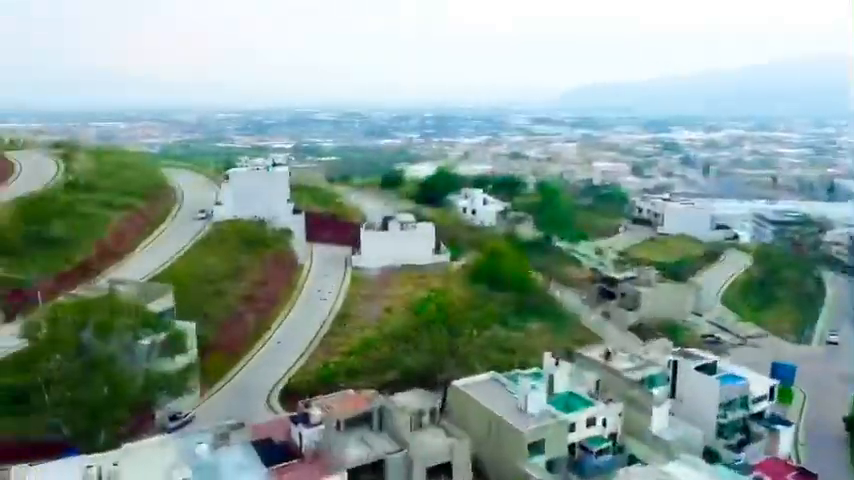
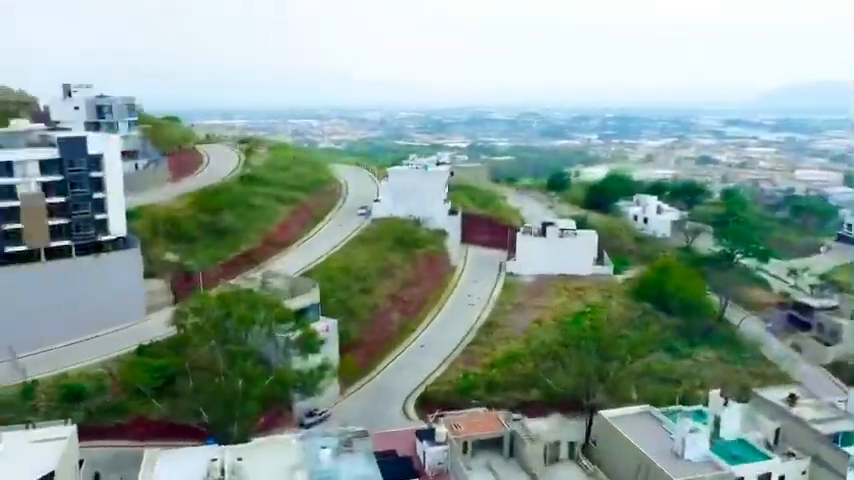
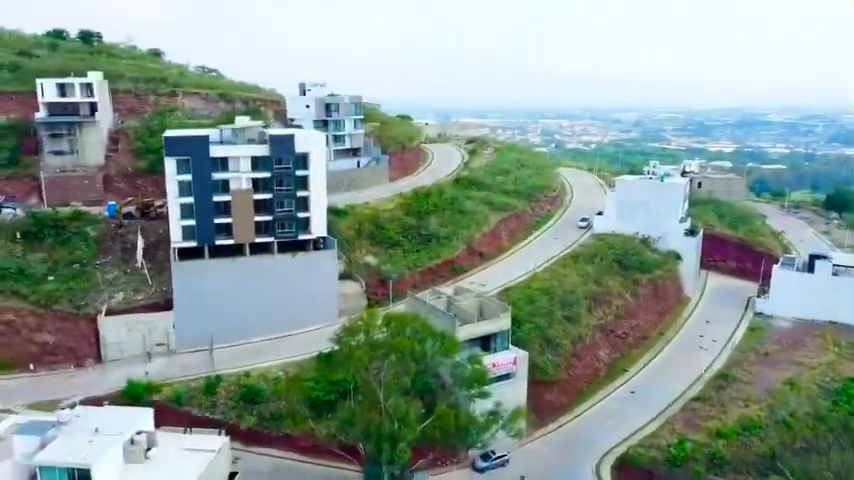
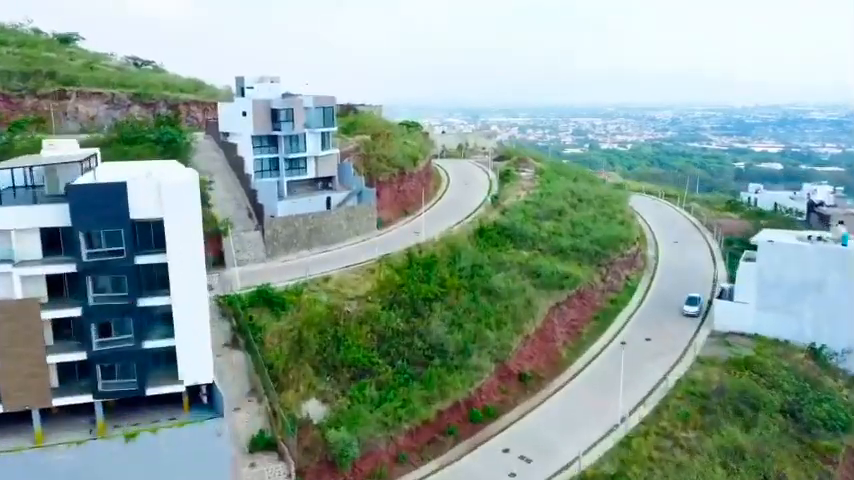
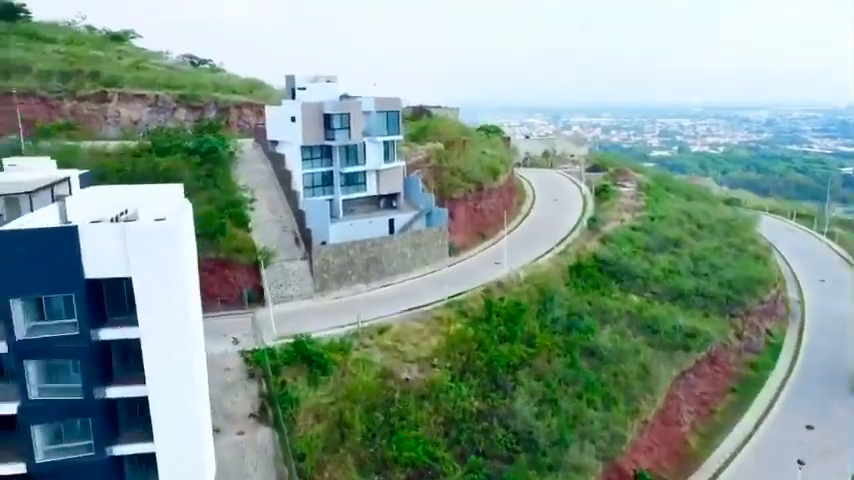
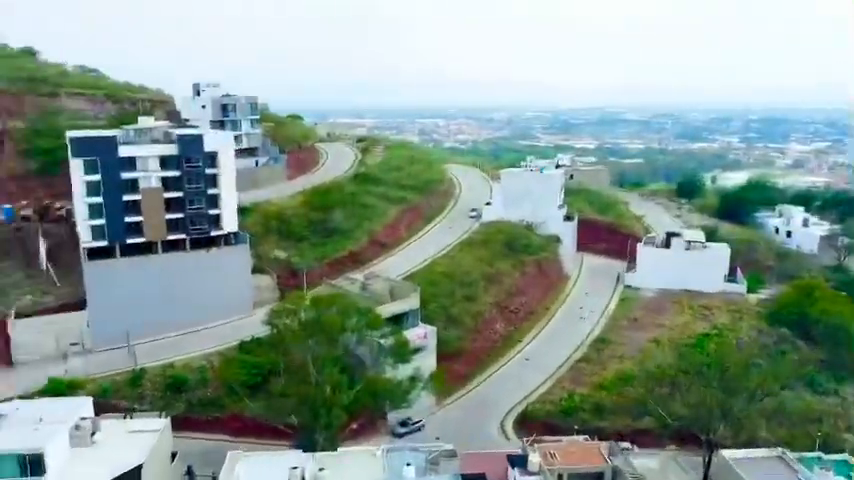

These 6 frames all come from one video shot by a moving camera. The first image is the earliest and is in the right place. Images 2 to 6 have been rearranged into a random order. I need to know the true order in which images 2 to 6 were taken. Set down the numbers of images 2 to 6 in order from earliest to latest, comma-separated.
2, 6, 3, 4, 5
